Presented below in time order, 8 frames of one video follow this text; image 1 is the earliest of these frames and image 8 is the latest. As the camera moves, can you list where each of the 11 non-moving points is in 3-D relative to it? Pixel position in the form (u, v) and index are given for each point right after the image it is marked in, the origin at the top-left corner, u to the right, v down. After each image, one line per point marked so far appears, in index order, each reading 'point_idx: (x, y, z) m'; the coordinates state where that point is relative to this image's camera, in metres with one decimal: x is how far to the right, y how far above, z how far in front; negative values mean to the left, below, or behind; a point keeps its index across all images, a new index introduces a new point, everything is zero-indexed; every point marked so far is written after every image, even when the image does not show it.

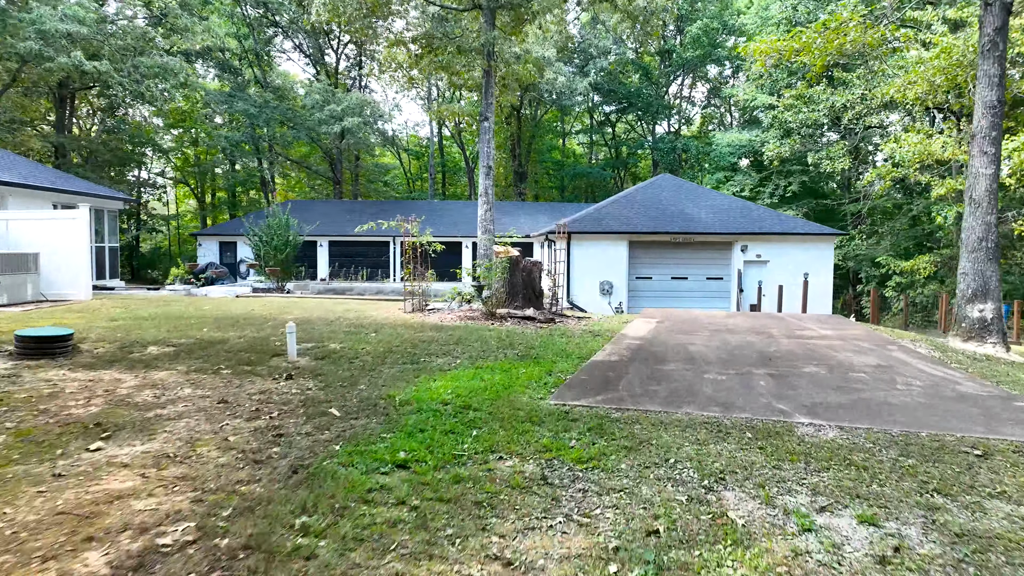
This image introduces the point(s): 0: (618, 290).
0: (+2.6, -0.1, +17.8) m
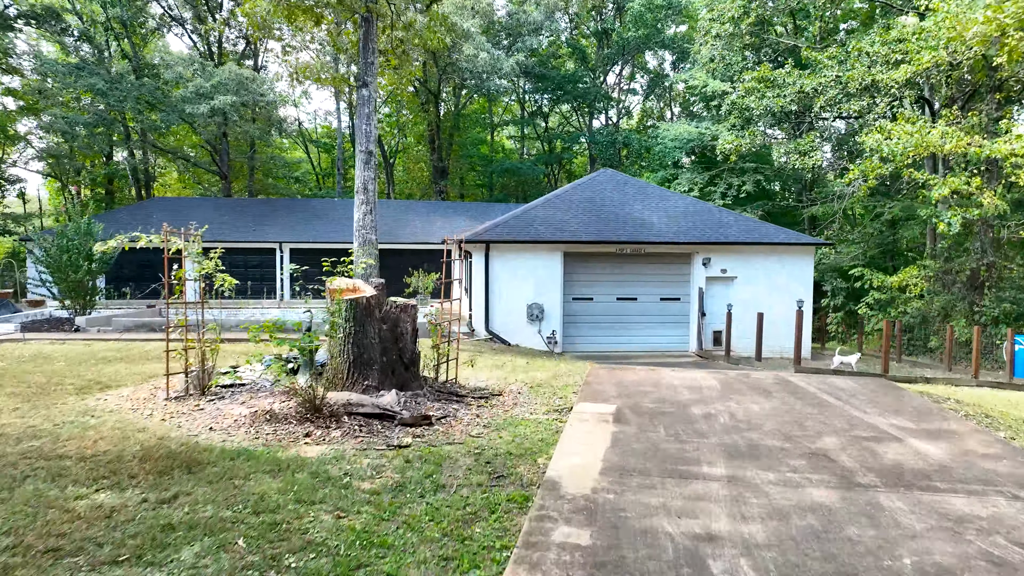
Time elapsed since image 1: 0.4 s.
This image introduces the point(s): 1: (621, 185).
0: (+0.8, -0.5, +14.0) m
1: (+2.5, +2.4, +16.6) m
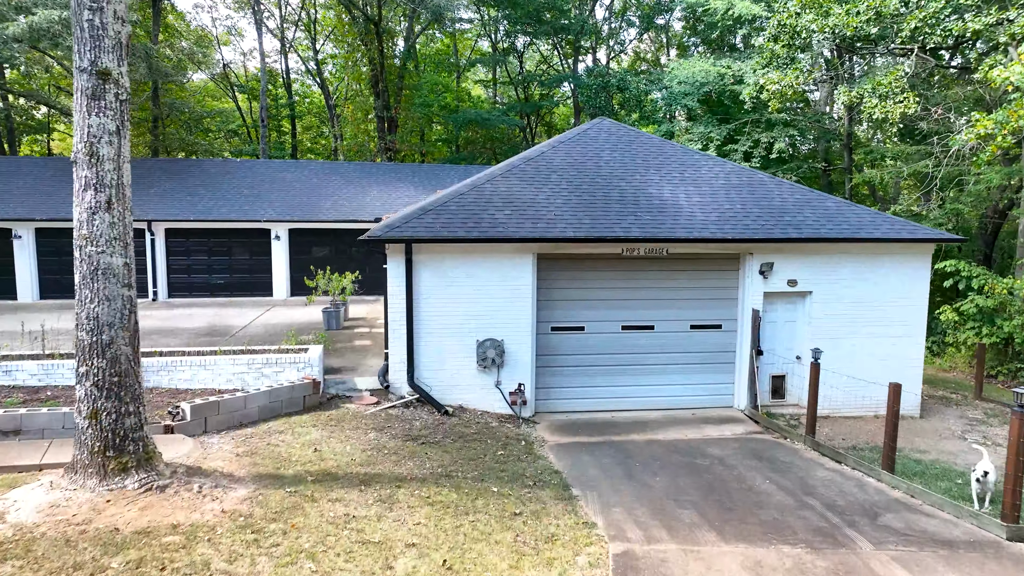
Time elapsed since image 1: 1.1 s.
0: (+0.1, -0.8, +8.6) m
1: (+1.7, +2.3, +11.1) m
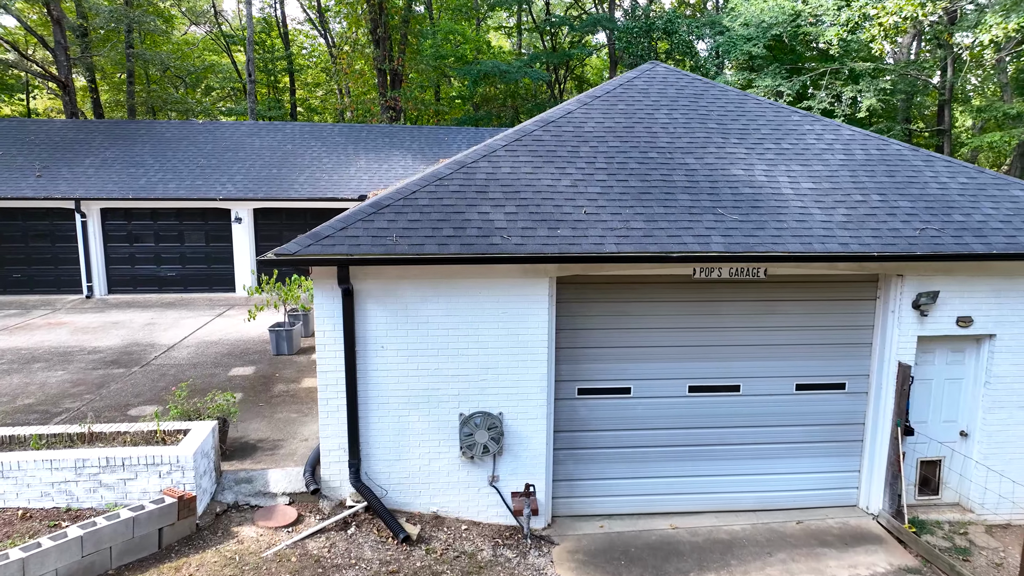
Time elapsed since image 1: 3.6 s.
0: (+0.1, -1.2, +5.4) m
1: (+1.8, +2.1, +7.7) m
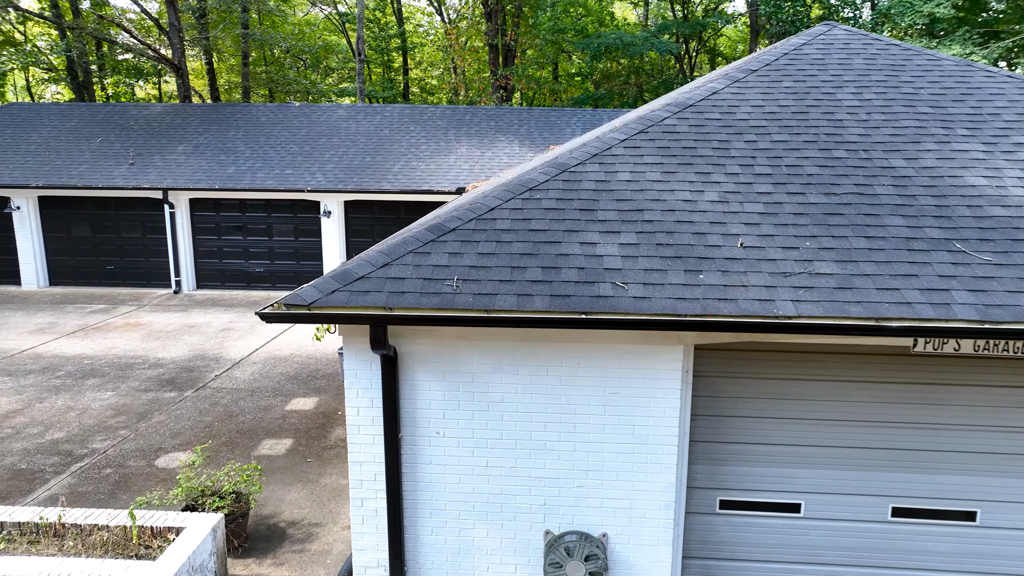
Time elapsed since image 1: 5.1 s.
0: (+0.6, -1.5, +3.7) m
1: (+2.8, +1.7, +5.5) m
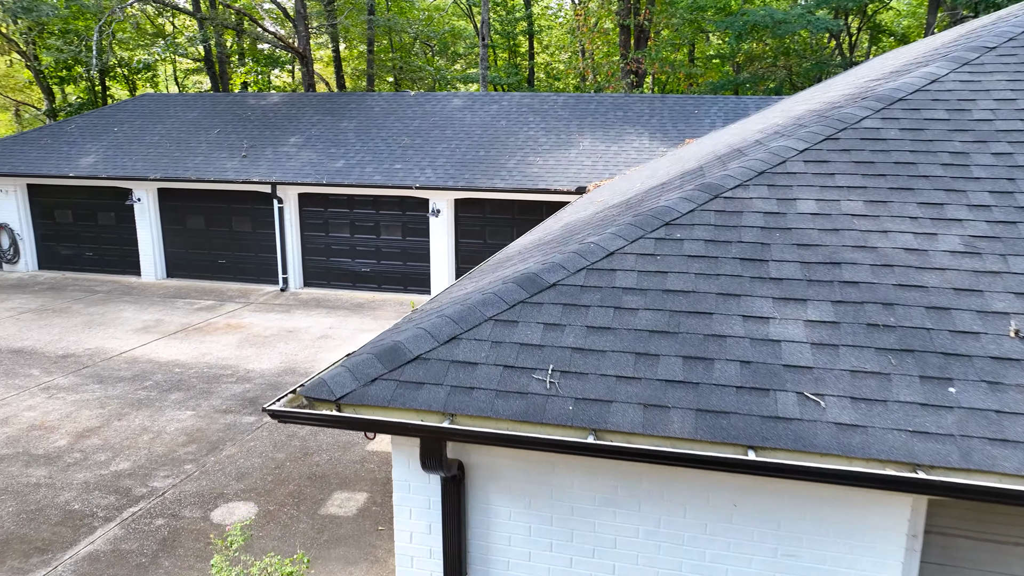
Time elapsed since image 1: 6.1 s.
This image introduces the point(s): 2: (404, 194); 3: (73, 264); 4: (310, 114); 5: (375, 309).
0: (+1.0, -1.9, +2.5) m
1: (+3.6, +1.3, +3.8) m
2: (-1.6, +1.4, +10.8) m
3: (-7.9, +0.4, +12.9) m
4: (-3.6, +3.1, +12.9) m
5: (-2.0, -0.3, +10.6) m
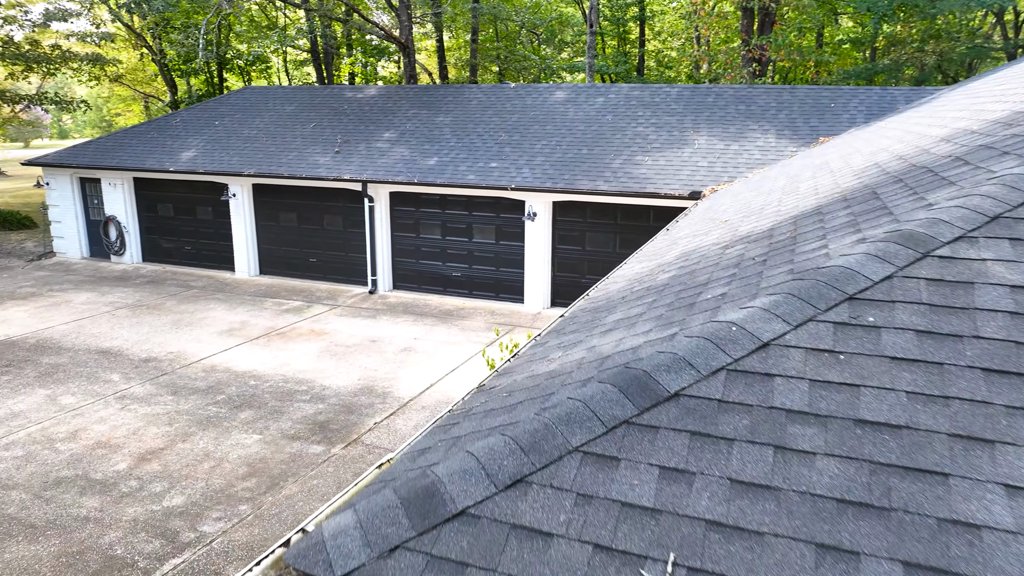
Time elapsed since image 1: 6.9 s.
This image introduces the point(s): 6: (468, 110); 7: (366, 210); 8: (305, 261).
0: (+1.2, -2.2, +1.4) m
1: (+4.0, +1.0, +2.4) m
2: (-0.2, +1.3, +10.0) m
3: (-6.1, +0.6, +13.0) m
4: (-1.8, +3.1, +12.3) m
5: (-0.7, -0.4, +9.9) m
6: (-0.7, +3.0, +11.9) m
7: (-2.2, +1.2, +10.9) m
8: (-3.4, +0.5, +11.9) m
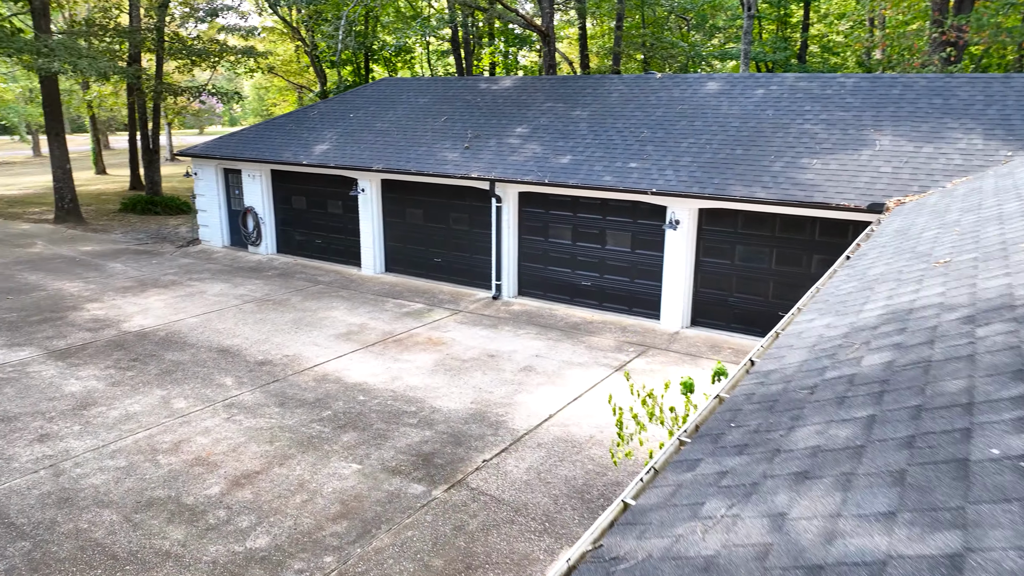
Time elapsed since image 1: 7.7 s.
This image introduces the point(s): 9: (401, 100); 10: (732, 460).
0: (+1.2, -2.5, +0.4) m
1: (+4.3, +0.5, +0.7) m
2: (+1.6, +1.1, +9.0) m
3: (-3.8, +0.7, +13.0) m
4: (+0.5, +3.0, +11.5) m
5: (+1.0, -0.6, +9.0) m
6: (+1.5, +2.8, +10.9) m
7: (-0.3, +1.1, +10.3) m
8: (-1.3, +0.4, +11.4) m
9: (-2.0, +3.4, +13.1) m
10: (+0.6, -0.5, +2.0) m
